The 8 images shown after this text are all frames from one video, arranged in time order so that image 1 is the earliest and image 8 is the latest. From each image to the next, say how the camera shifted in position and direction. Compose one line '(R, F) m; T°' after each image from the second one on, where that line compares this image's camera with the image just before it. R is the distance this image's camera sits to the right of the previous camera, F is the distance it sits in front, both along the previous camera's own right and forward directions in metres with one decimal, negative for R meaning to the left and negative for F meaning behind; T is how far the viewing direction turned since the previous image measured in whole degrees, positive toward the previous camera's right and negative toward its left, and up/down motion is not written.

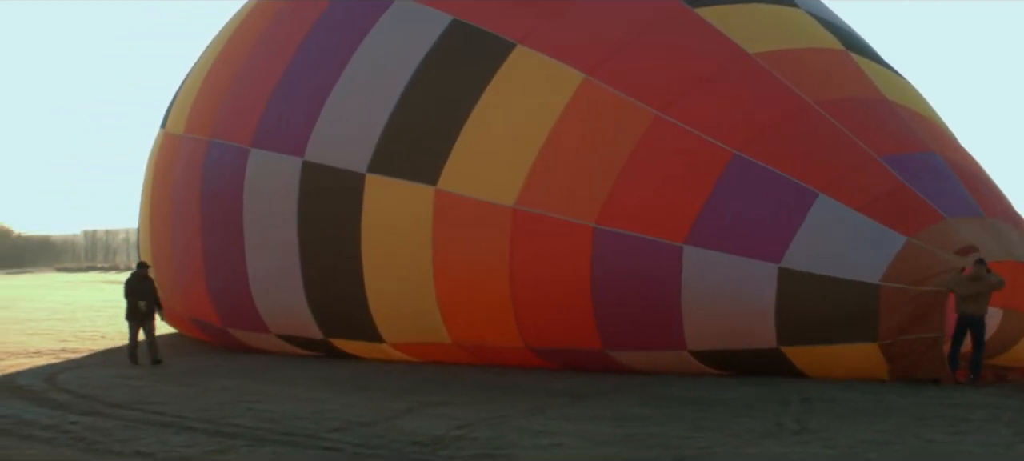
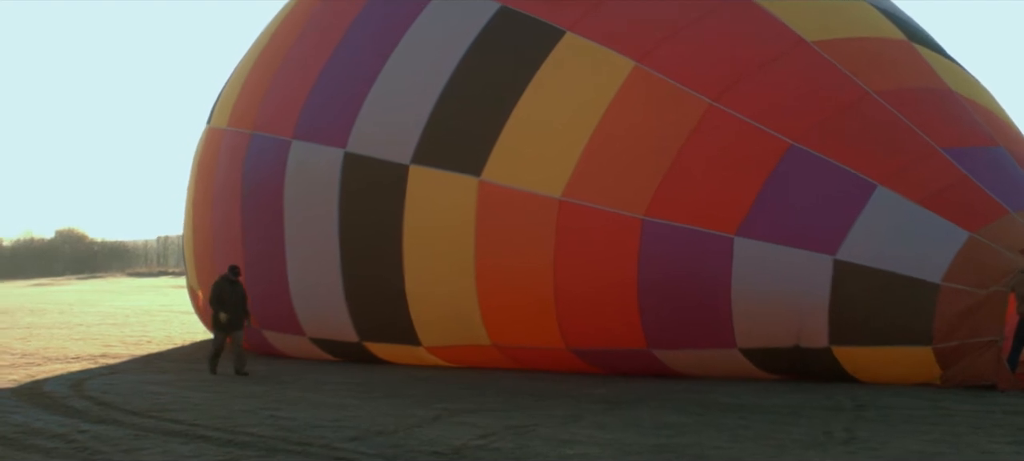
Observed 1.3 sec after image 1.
(+0.2, +0.4) m; -3°
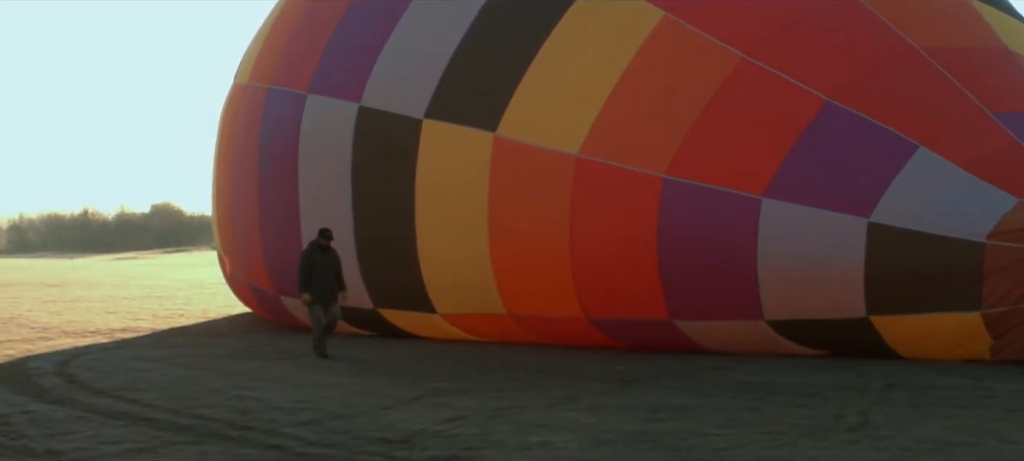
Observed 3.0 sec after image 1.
(+0.5, +0.6) m; -4°
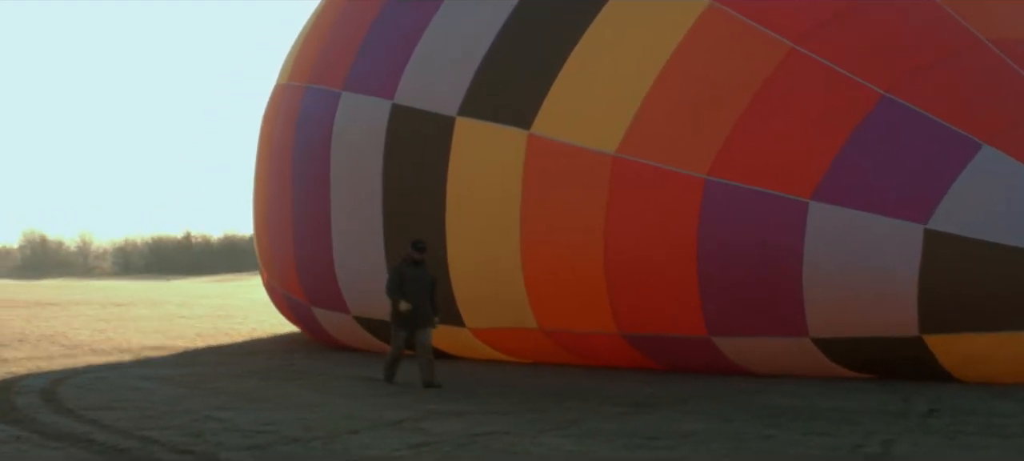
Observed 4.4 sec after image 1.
(+0.5, +0.6) m; -5°
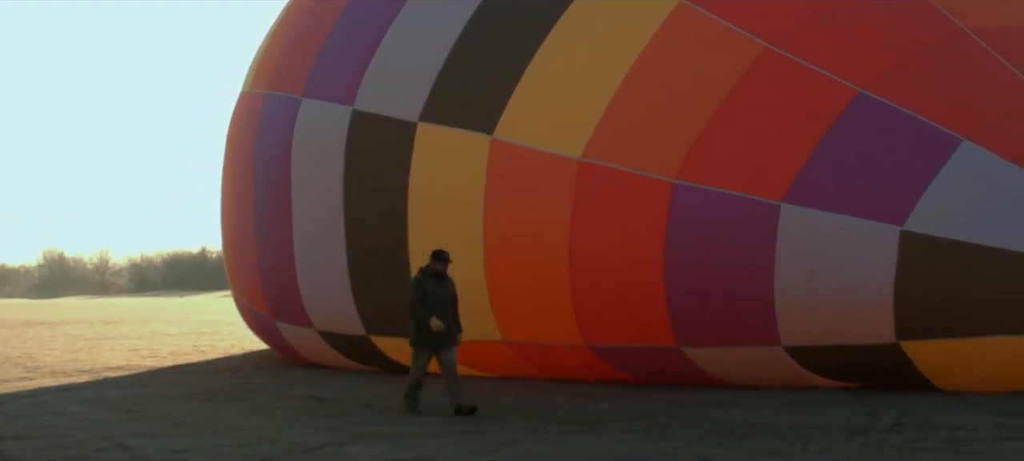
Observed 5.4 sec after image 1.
(+0.4, +0.4) m; -1°
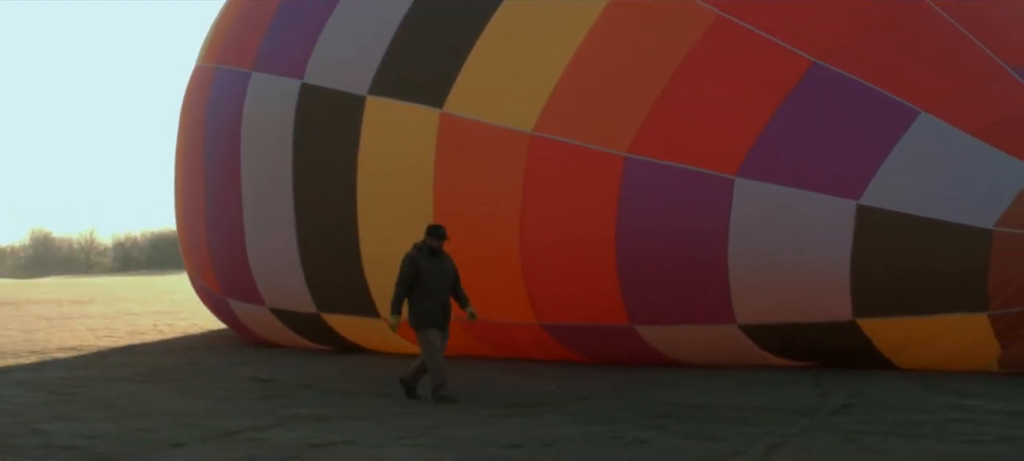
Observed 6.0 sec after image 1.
(+0.3, +0.2) m; 0°
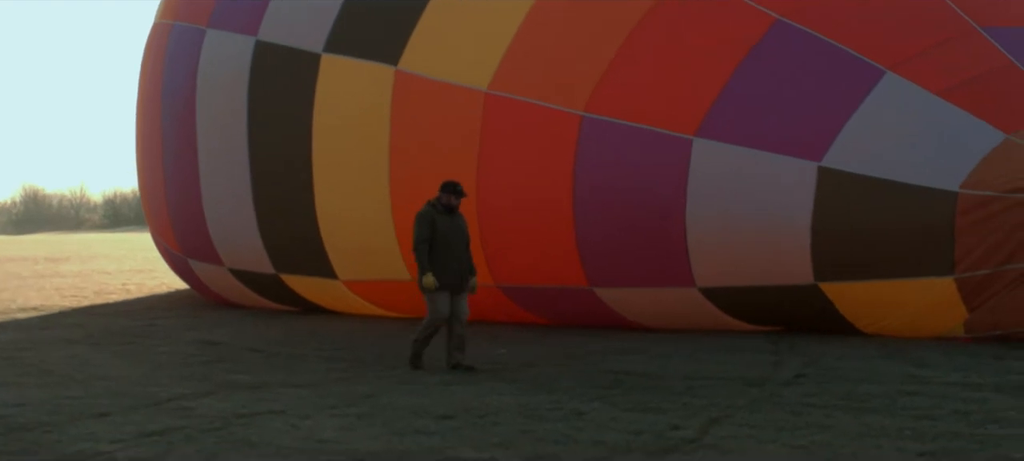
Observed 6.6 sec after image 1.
(+0.2, +0.2) m; 0°
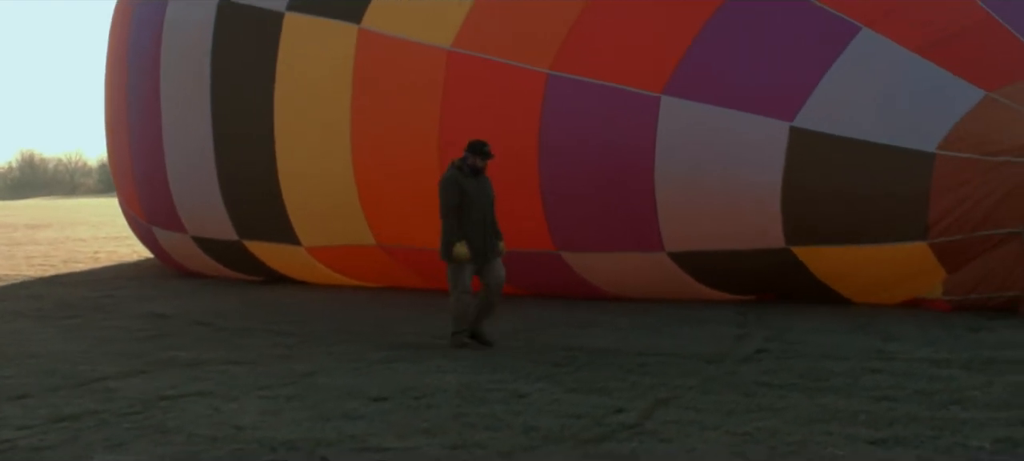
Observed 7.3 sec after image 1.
(+0.2, +0.3) m; 0°
